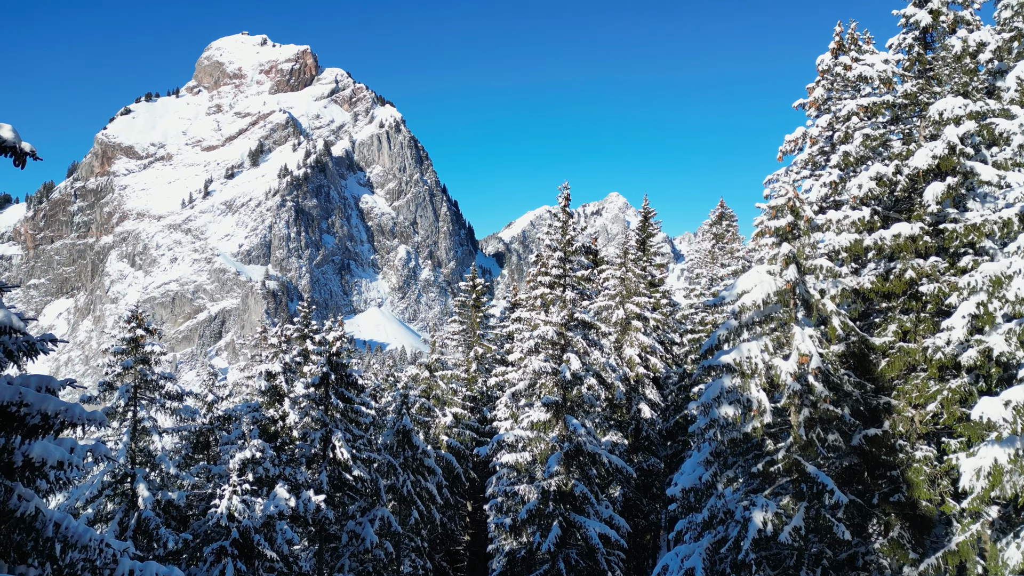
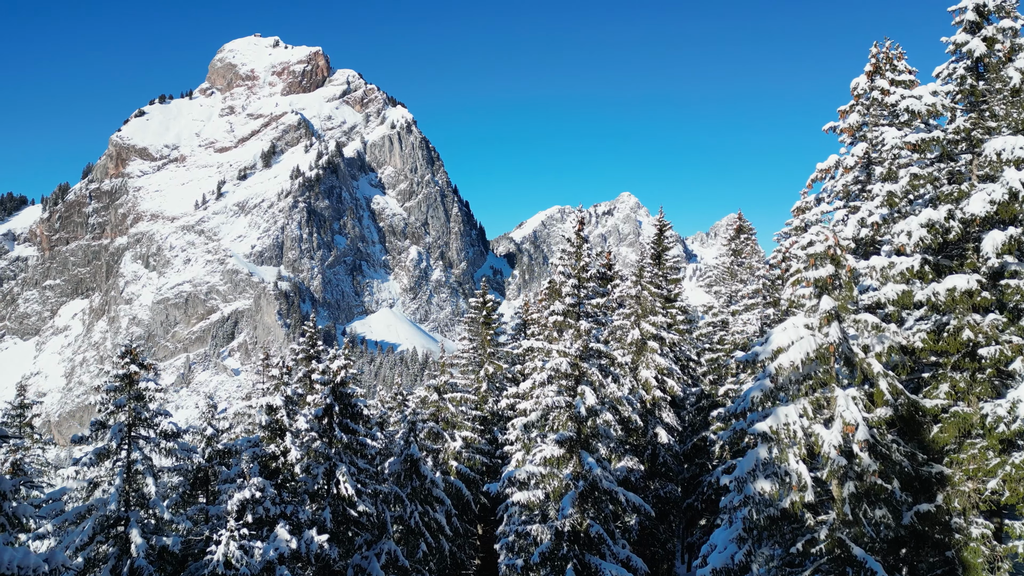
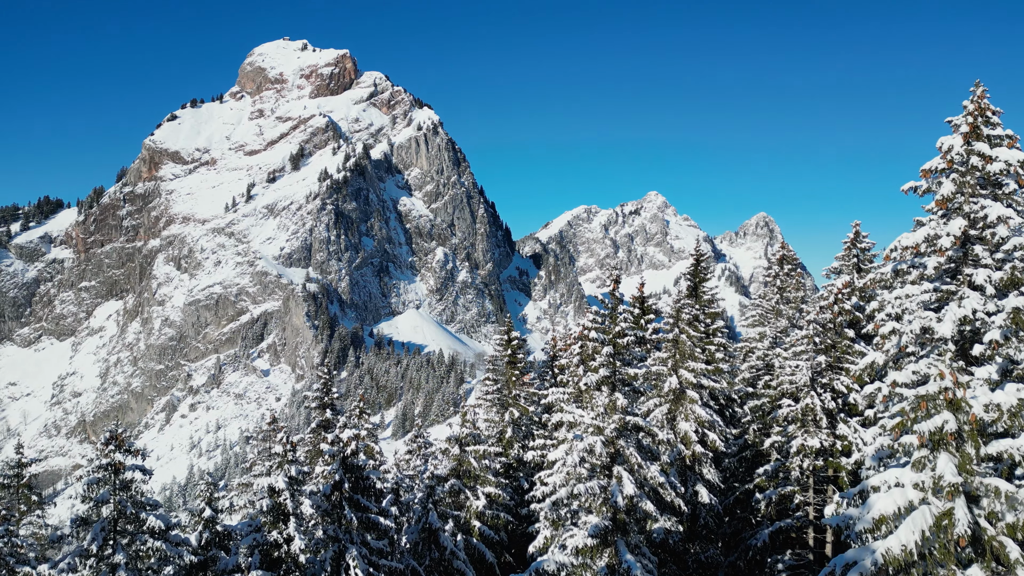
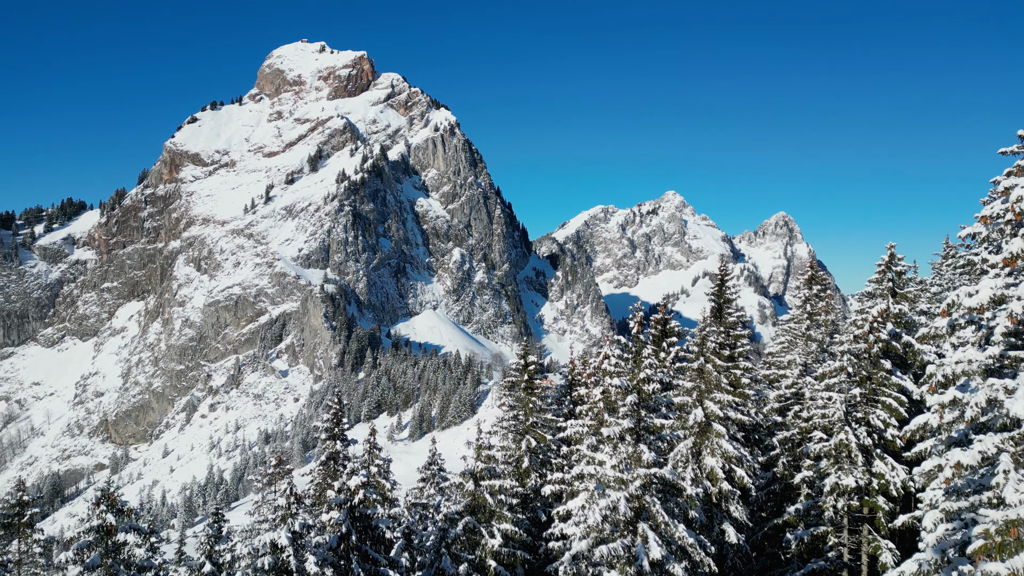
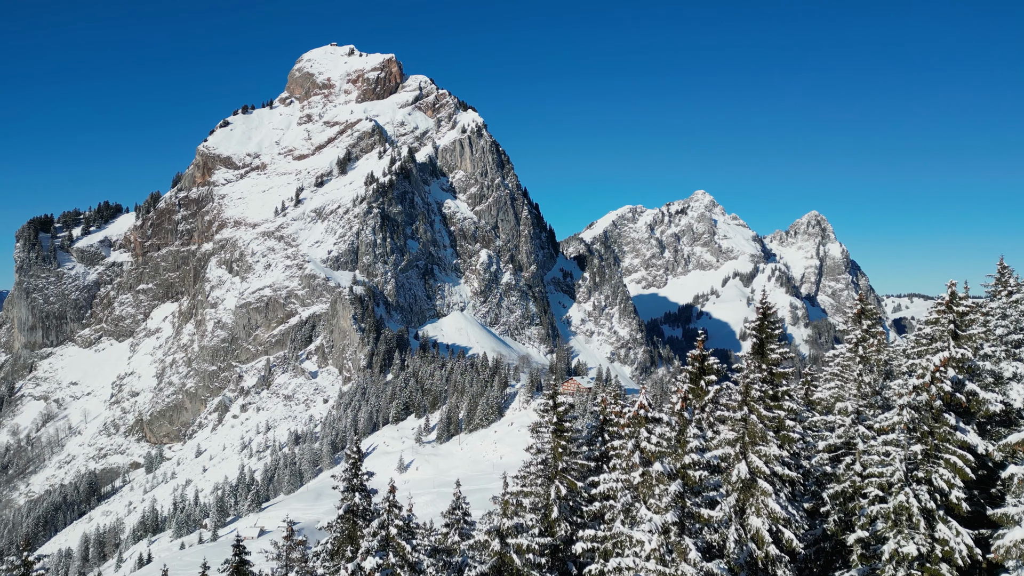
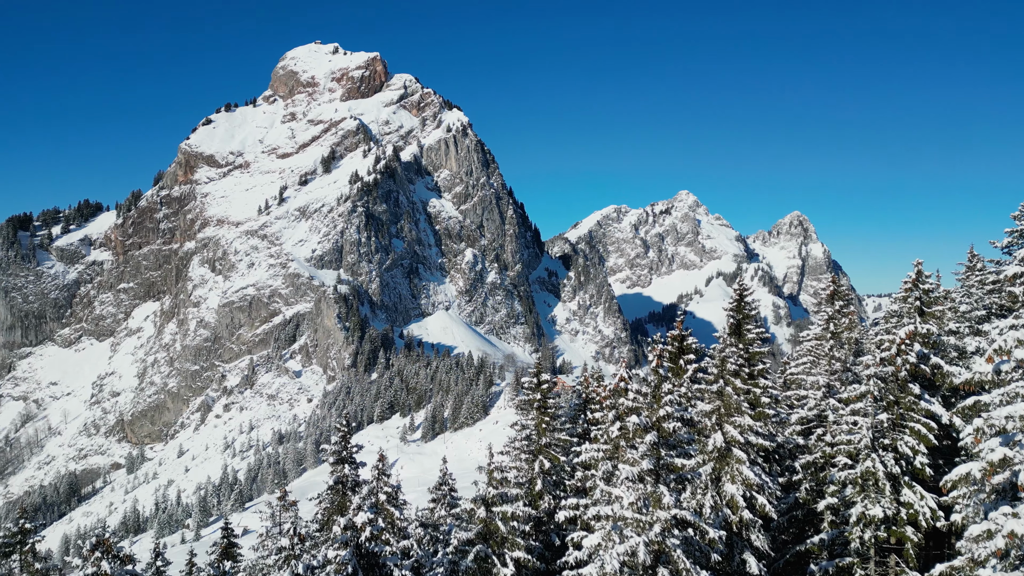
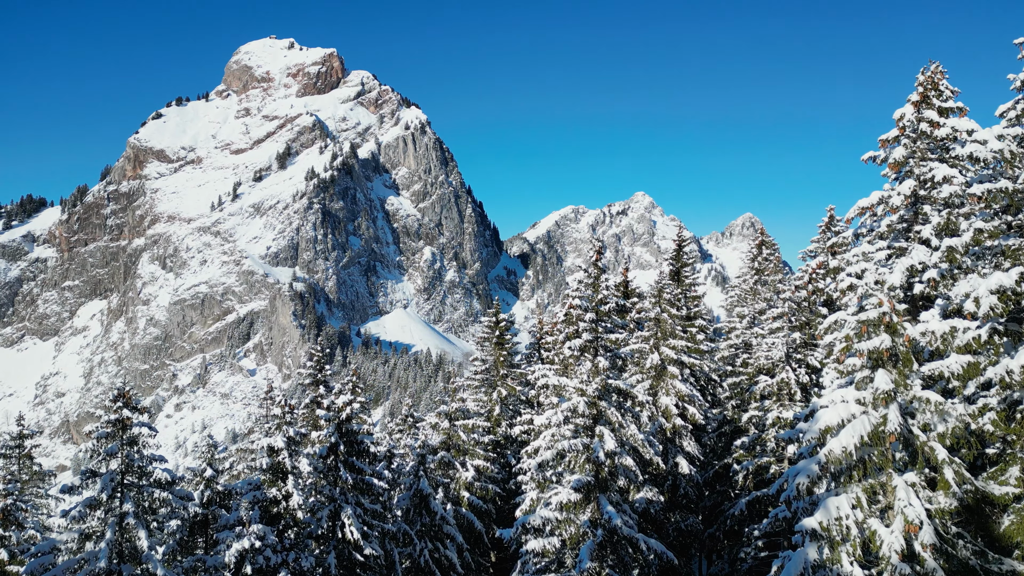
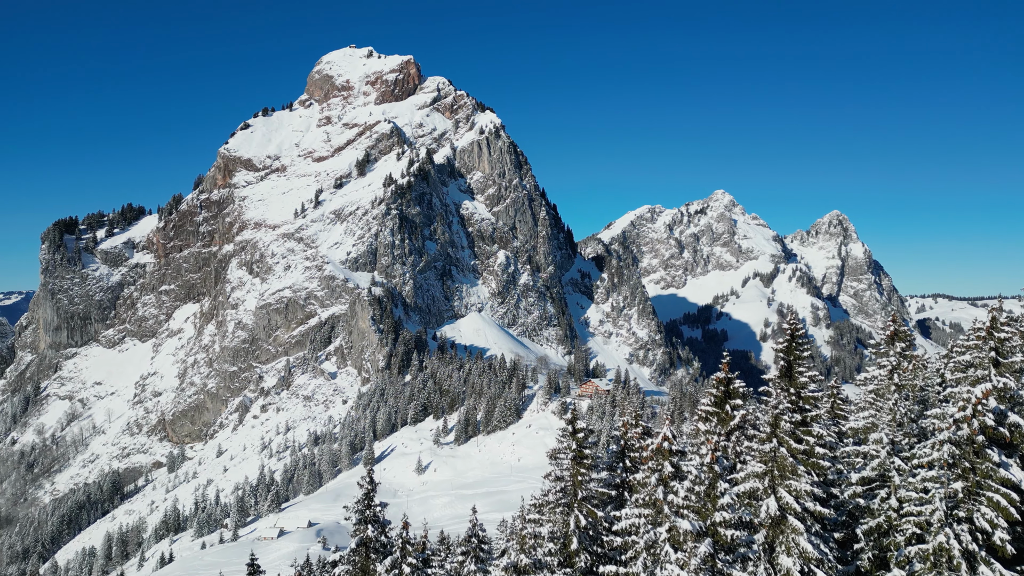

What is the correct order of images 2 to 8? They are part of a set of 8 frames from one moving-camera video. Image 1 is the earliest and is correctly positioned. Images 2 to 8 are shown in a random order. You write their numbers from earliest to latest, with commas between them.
2, 7, 3, 4, 6, 5, 8
